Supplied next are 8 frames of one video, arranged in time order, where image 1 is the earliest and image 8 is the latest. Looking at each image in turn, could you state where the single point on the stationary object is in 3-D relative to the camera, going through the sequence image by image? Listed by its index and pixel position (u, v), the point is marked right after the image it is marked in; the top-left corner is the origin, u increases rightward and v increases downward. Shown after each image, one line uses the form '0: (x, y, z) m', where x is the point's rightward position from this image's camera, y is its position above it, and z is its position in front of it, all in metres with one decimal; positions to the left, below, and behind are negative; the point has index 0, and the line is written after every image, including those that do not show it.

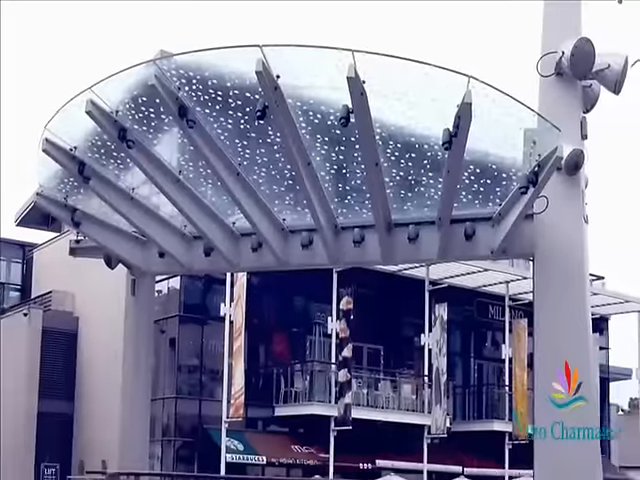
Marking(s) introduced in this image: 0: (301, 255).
0: (-0.3, -0.2, +12.6) m
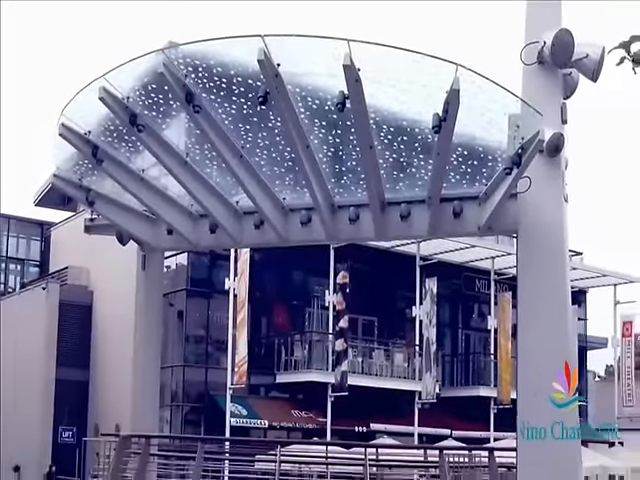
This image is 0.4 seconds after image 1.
0: (-0.3, +0.2, +13.5) m
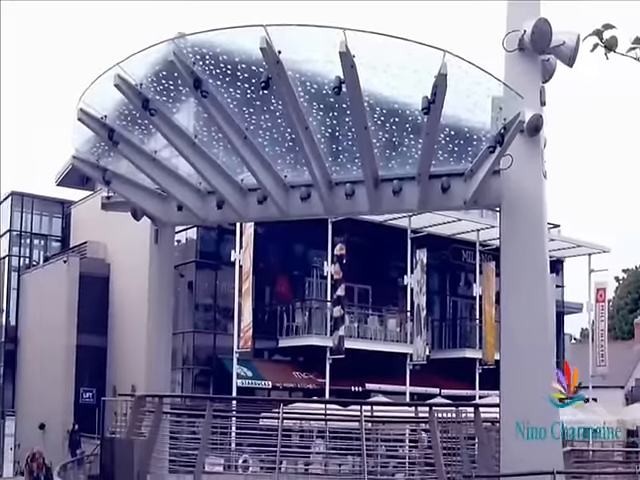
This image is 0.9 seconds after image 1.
0: (-0.3, +0.6, +14.5) m
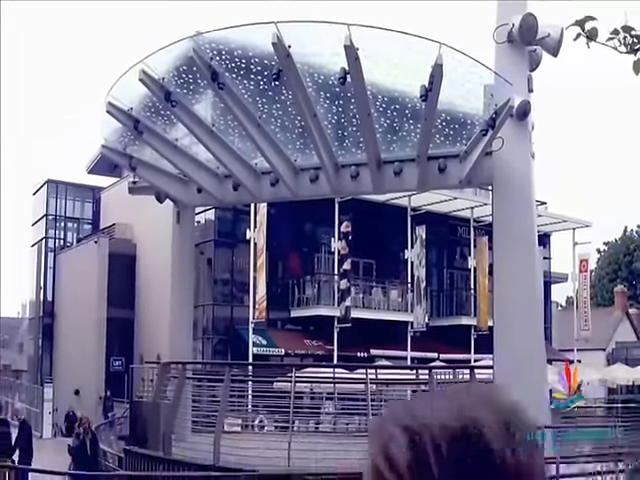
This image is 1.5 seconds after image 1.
0: (-0.2, +1.0, +15.7) m
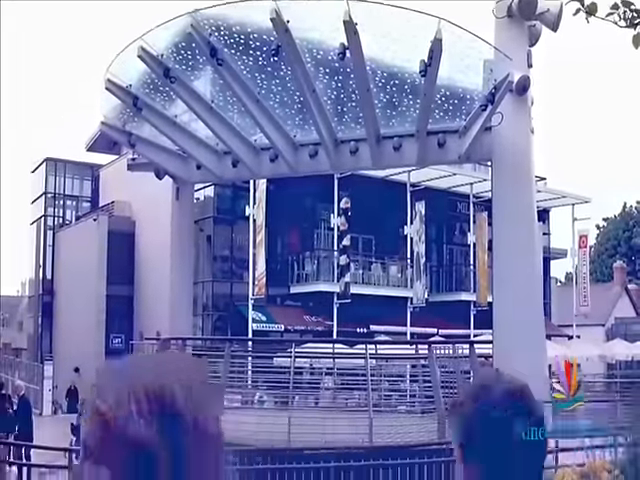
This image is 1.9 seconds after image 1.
0: (-0.2, +1.5, +15.7) m
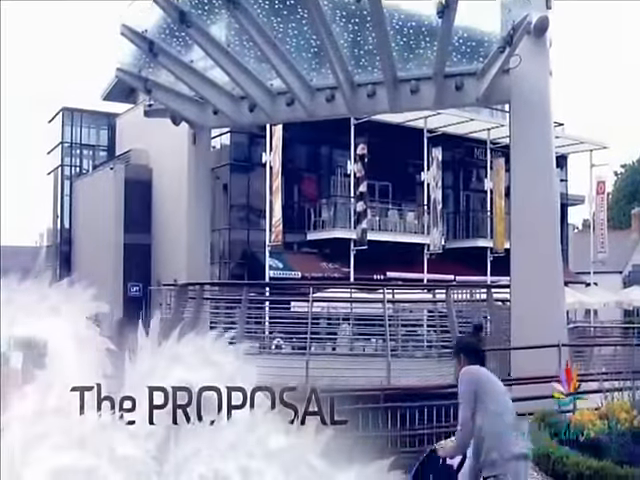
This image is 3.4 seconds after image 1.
0: (+0.1, +2.6, +15.6) m
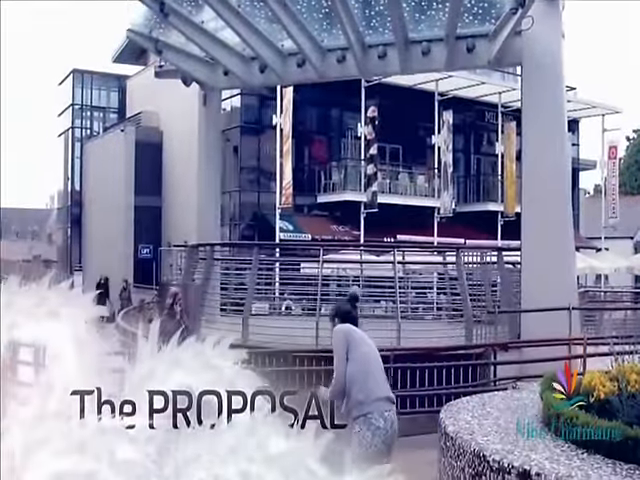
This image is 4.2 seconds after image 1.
0: (+0.3, +3.3, +15.6) m
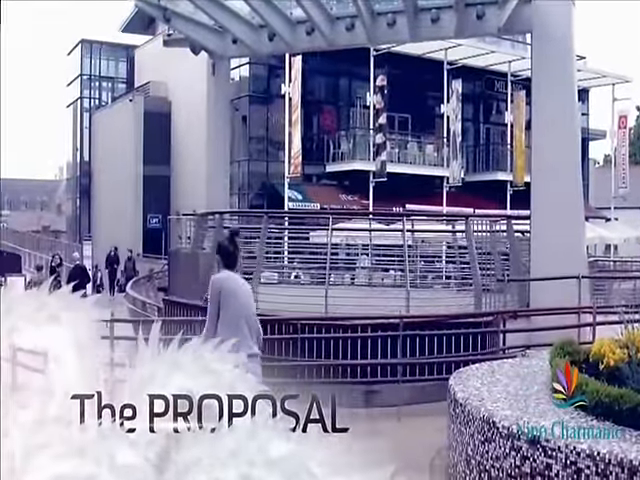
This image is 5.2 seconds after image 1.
0: (+0.5, +3.9, +15.5) m
